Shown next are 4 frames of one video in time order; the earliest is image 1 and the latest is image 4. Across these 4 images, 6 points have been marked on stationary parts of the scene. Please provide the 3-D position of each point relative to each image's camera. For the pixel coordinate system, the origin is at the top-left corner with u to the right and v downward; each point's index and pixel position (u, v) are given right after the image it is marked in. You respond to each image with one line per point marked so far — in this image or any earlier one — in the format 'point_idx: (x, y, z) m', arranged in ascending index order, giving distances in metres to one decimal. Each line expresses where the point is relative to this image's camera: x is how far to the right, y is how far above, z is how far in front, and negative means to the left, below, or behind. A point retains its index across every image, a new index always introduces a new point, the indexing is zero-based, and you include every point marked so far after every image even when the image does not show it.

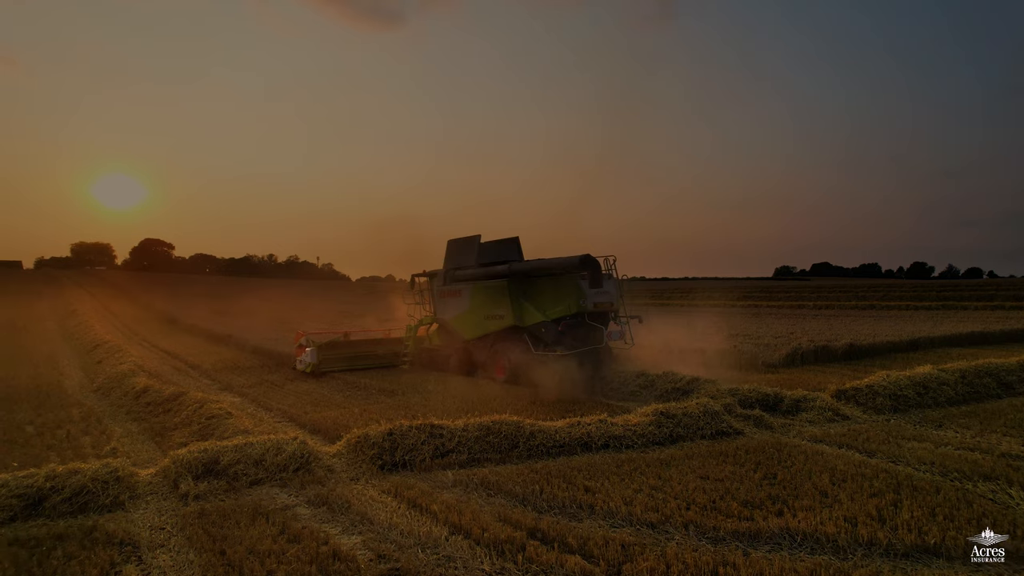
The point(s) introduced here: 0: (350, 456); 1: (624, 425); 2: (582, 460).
0: (-1.7, -1.8, +5.9) m
1: (+1.4, -1.7, +6.9) m
2: (+0.8, -1.9, +5.9) m
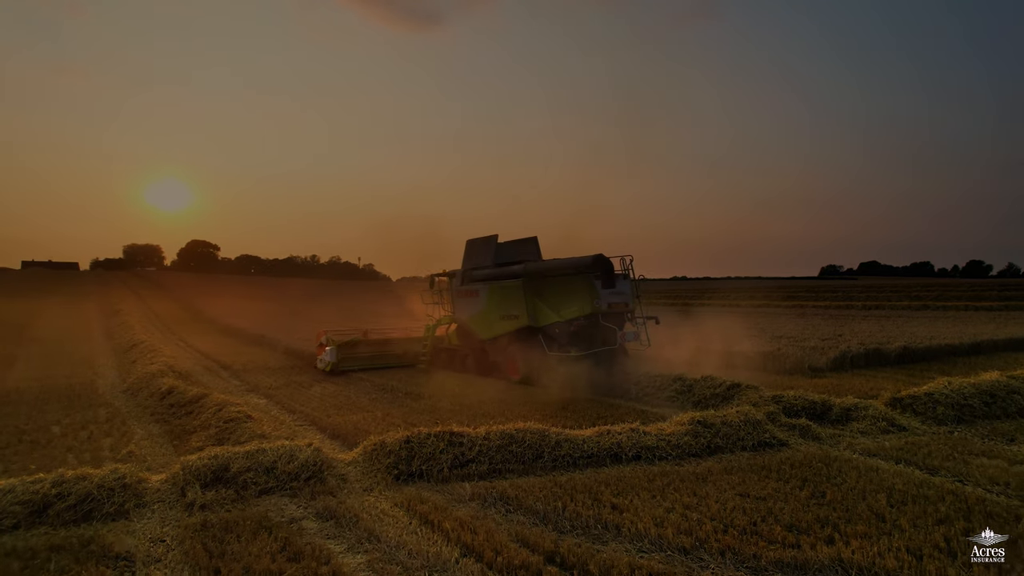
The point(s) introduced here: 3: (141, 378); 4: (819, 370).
0: (-1.5, -1.8, +5.6) m
1: (+1.7, -1.7, +6.4) m
2: (+1.0, -1.9, +5.5) m
3: (-7.2, -1.8, +10.5) m
4: (+6.1, -1.6, +10.8) m
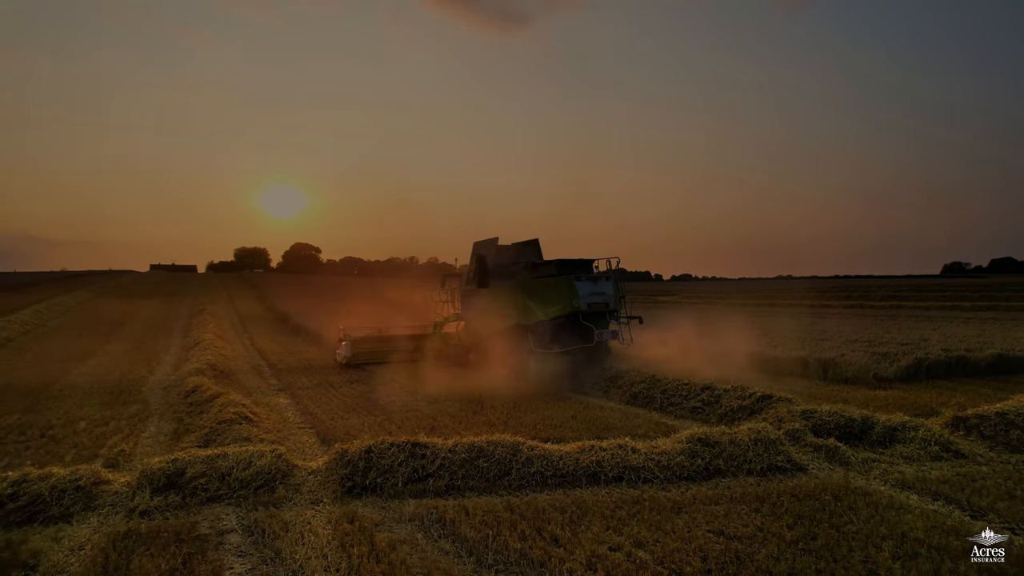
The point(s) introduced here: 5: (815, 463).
0: (-1.9, -1.8, +5.4) m
1: (+1.4, -1.7, +5.7) m
2: (+0.6, -1.9, +5.0) m
3: (-6.8, -1.8, +11.1) m
4: (+6.4, -1.6, +9.4) m
5: (+3.2, -1.8, +5.7) m
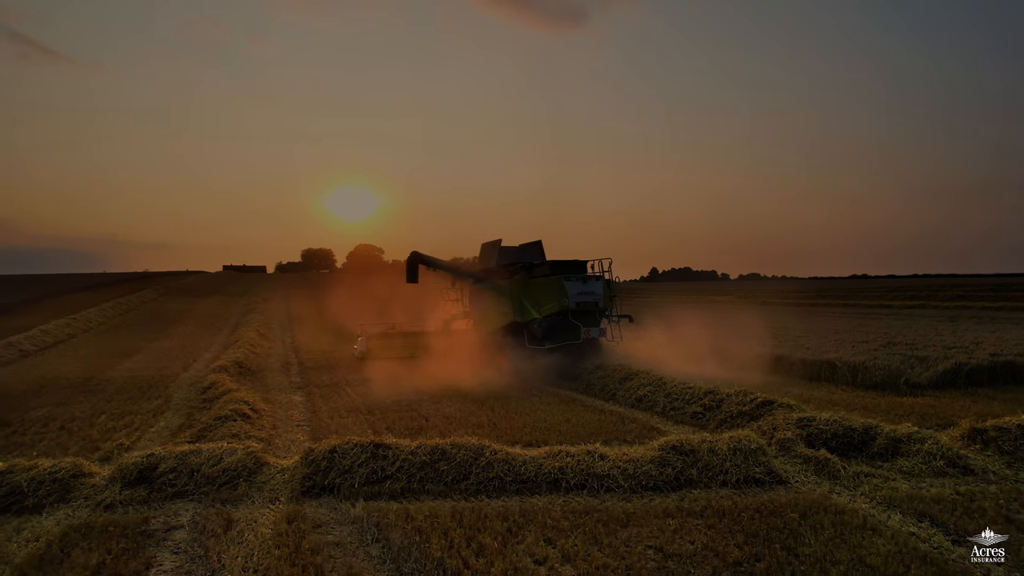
0: (-2.2, -1.8, +5.5) m
1: (+1.1, -1.7, +5.5) m
2: (+0.2, -1.9, +4.8) m
3: (-6.5, -1.8, +11.7) m
4: (+6.4, -1.5, +8.7) m
5: (+2.8, -1.8, +5.3) m
